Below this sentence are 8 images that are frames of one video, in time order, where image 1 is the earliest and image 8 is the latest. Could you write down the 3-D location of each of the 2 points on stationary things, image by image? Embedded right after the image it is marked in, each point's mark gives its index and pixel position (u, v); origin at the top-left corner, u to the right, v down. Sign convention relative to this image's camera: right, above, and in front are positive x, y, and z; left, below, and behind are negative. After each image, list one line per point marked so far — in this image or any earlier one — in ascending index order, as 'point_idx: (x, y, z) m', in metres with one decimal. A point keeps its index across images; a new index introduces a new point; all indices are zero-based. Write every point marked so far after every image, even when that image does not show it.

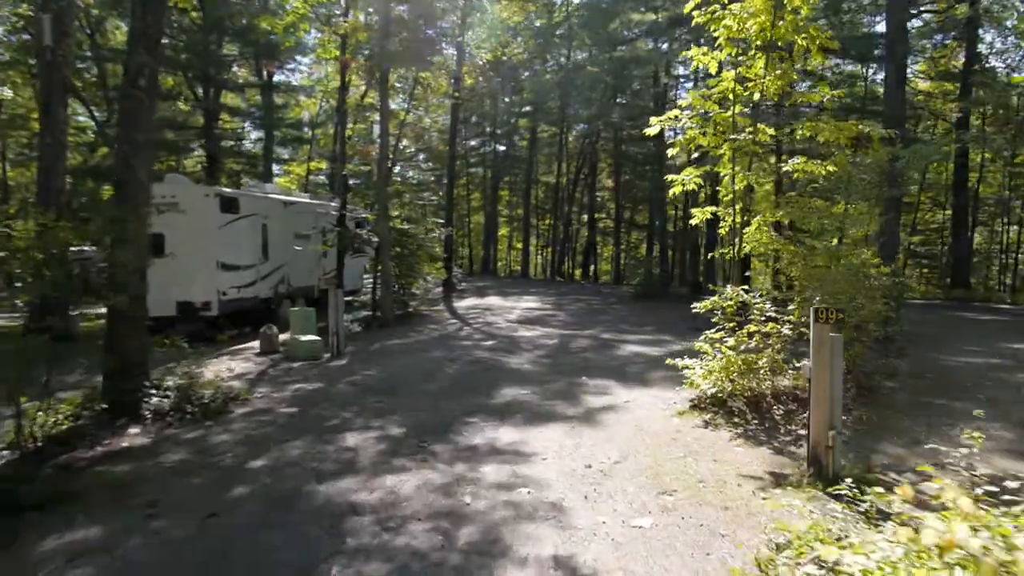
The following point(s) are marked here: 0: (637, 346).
0: (+1.9, -0.9, +12.1) m
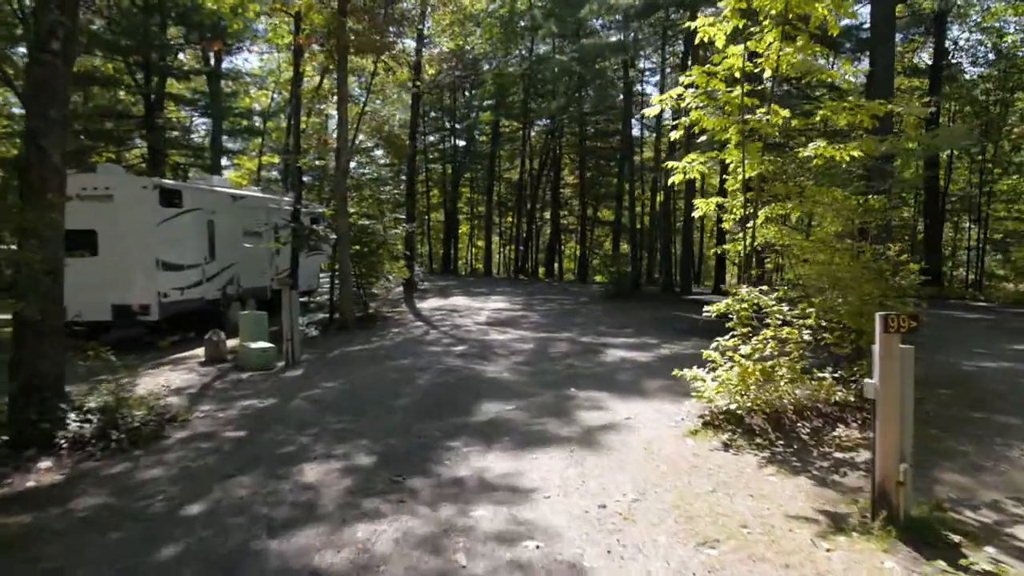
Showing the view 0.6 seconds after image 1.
0: (+1.6, -0.9, +11.2) m
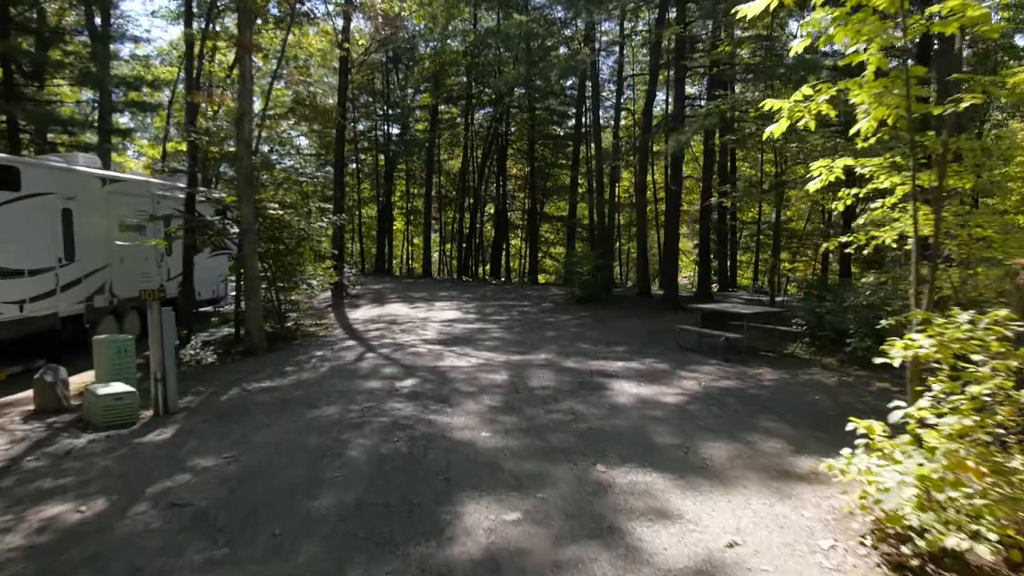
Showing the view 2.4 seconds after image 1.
0: (+1.3, -1.0, +8.2) m
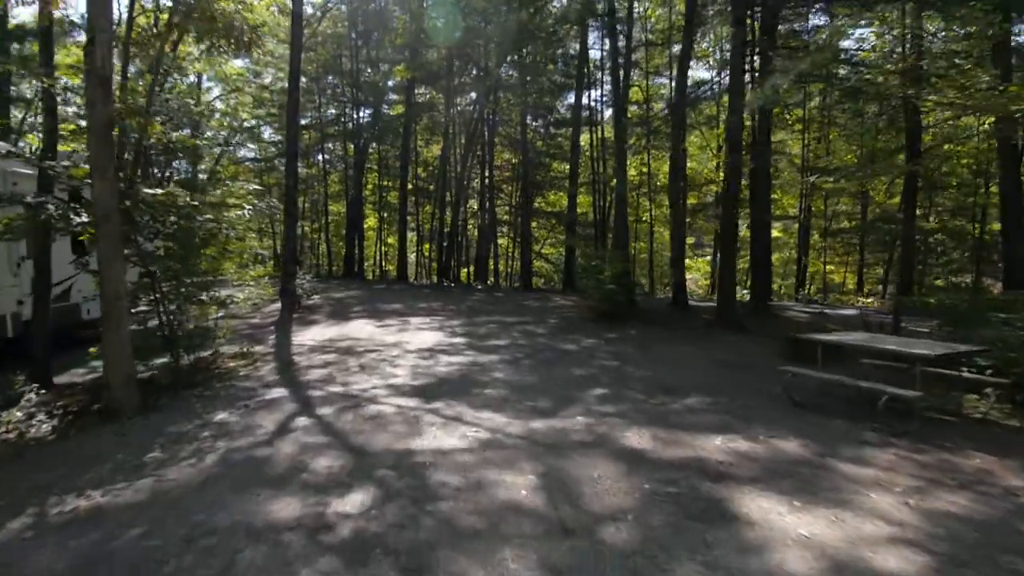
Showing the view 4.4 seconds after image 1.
0: (+1.5, -1.2, +4.3) m
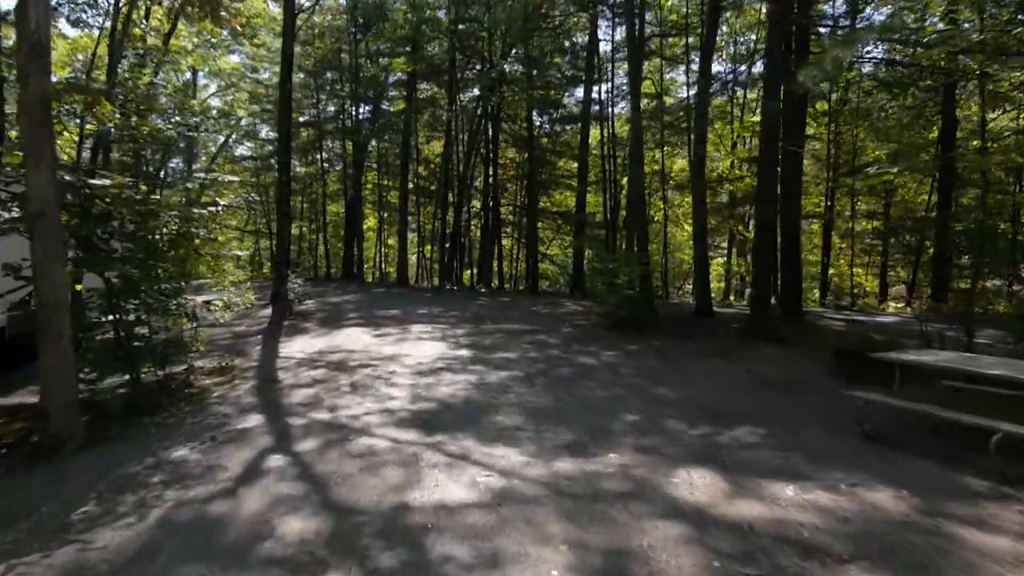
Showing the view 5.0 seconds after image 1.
0: (+1.6, -1.3, +3.2) m
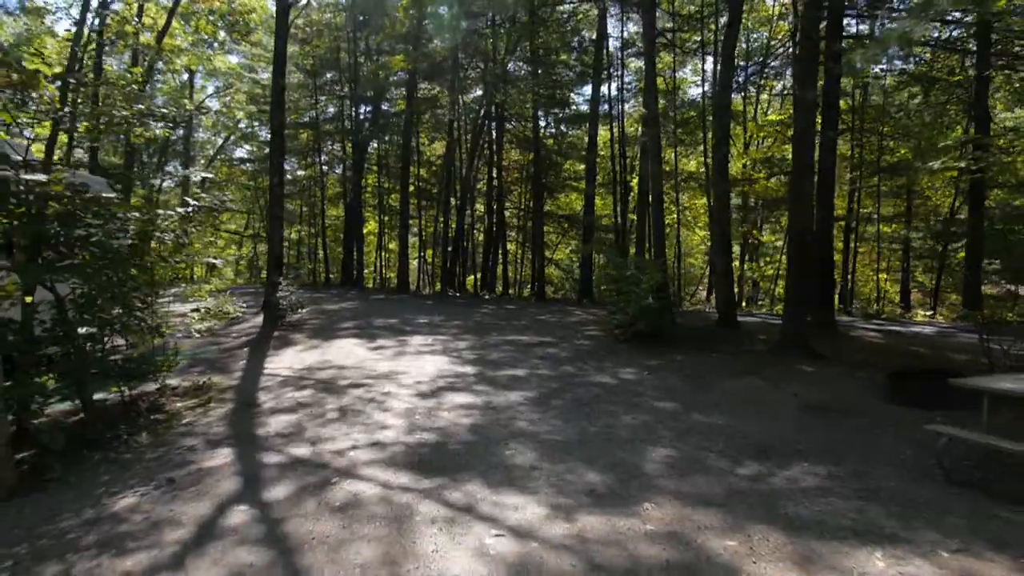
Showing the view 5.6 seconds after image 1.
0: (+1.7, -1.4, +2.2) m
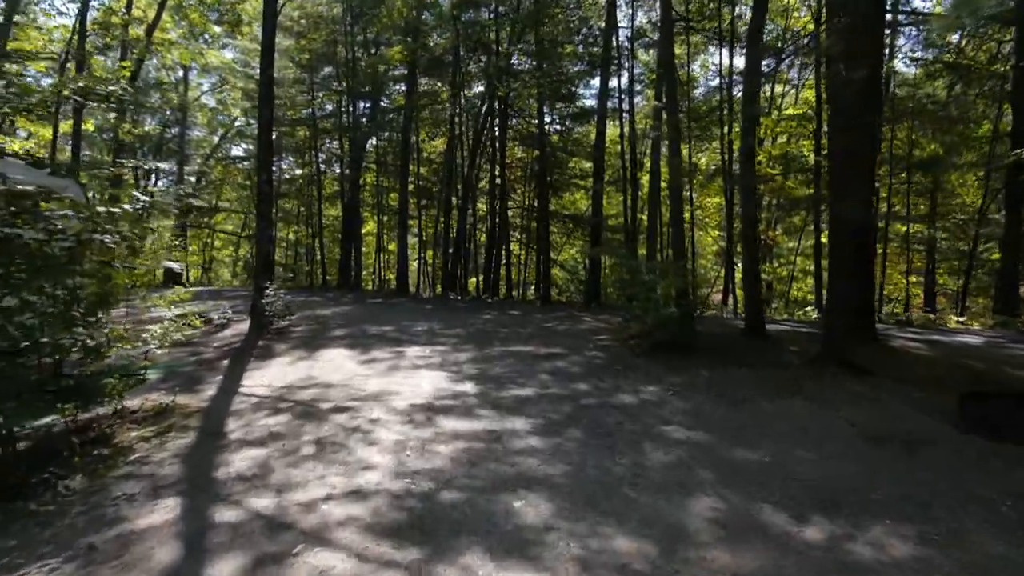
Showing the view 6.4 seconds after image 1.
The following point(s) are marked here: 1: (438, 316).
0: (+1.7, -1.4, +1.1) m
1: (-1.5, -0.5, +15.5) m
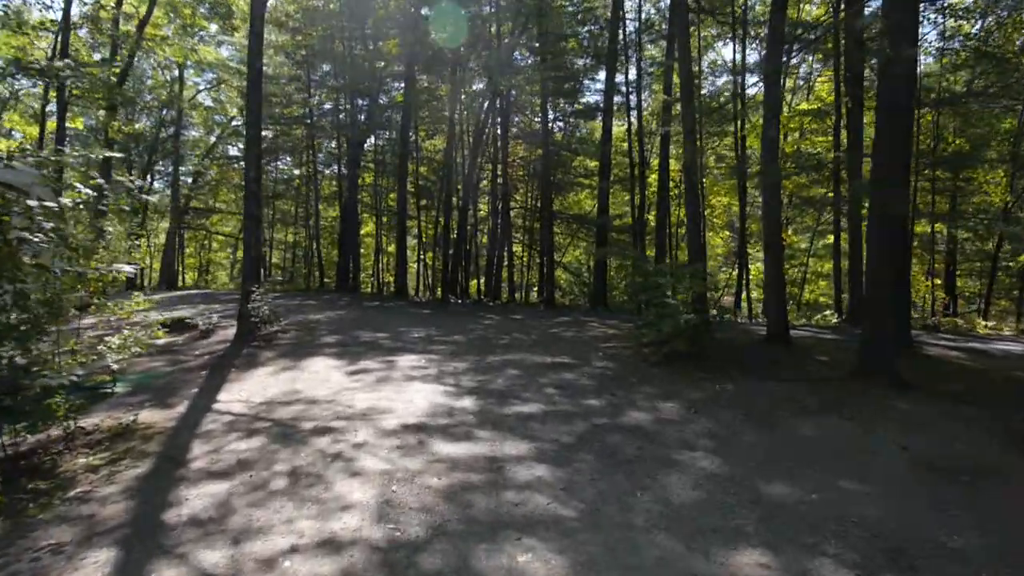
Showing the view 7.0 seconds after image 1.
0: (+1.7, -1.5, +0.3) m
1: (-1.4, -0.6, +14.7) m
